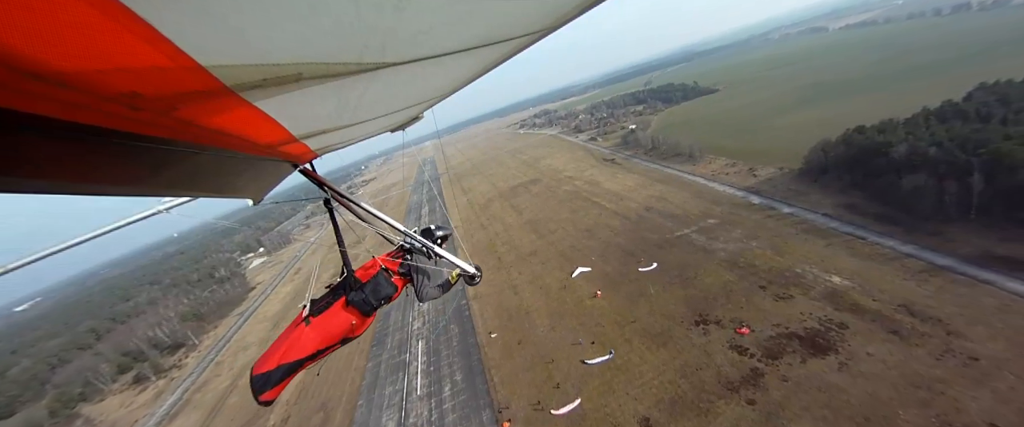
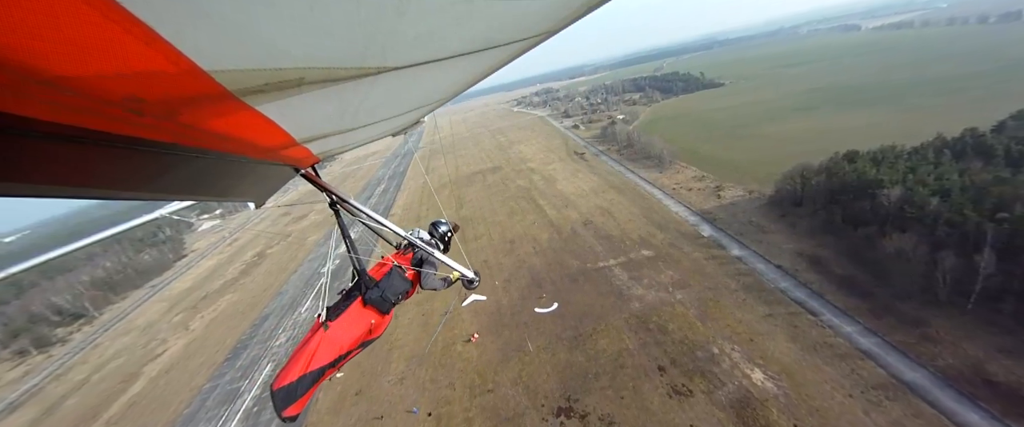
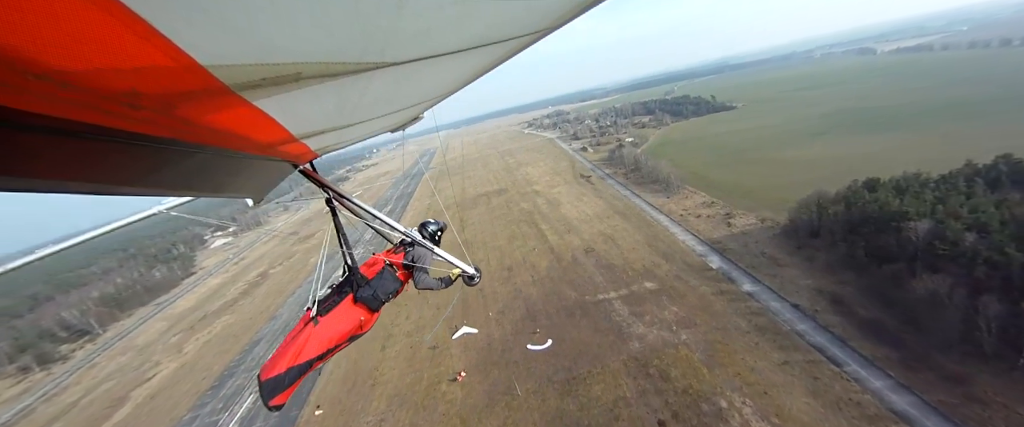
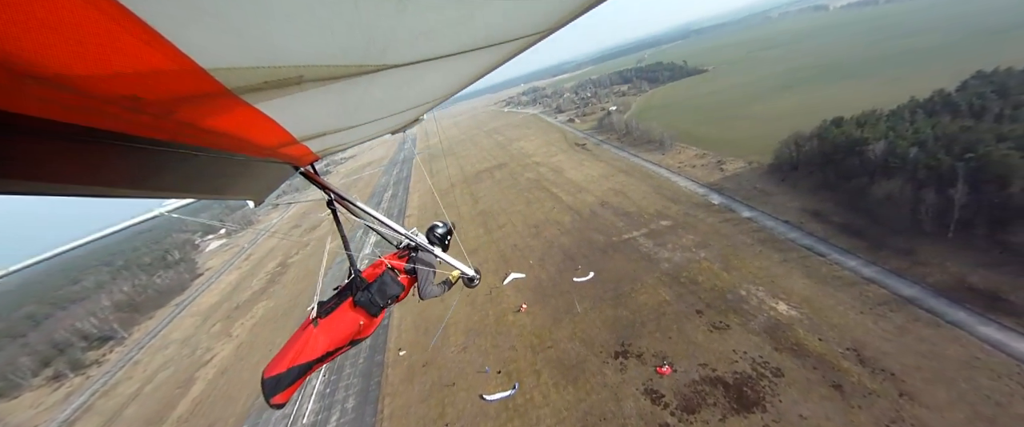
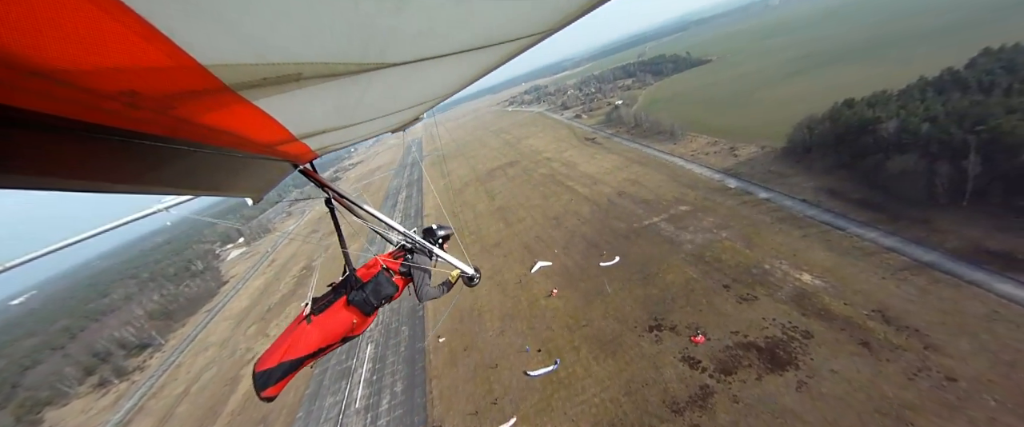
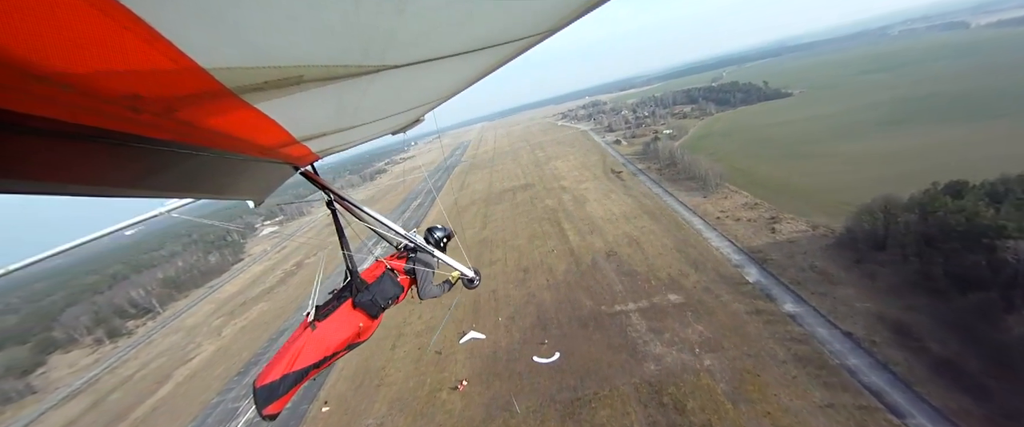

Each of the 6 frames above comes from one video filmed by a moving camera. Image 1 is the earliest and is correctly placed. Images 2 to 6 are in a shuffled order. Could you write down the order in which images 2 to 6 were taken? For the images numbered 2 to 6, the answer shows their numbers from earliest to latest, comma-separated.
5, 4, 2, 3, 6
